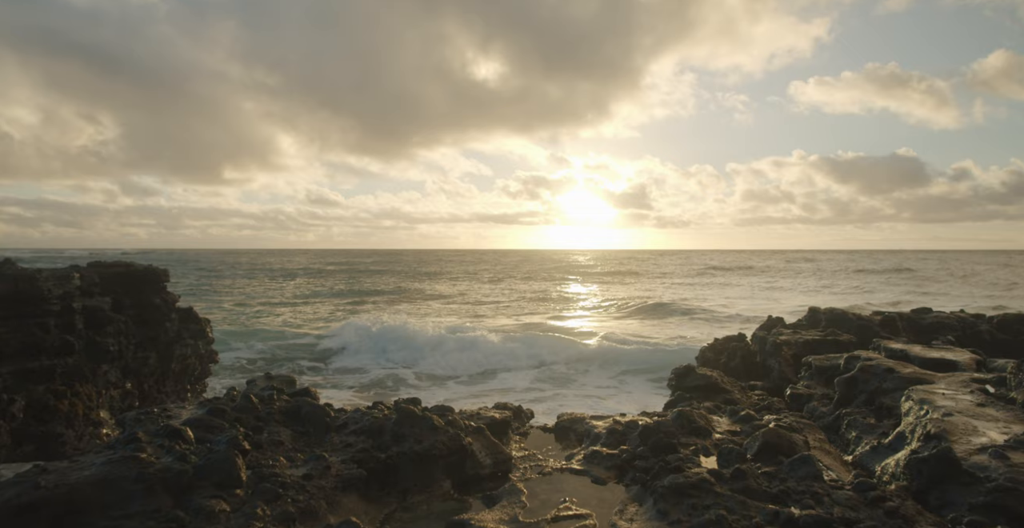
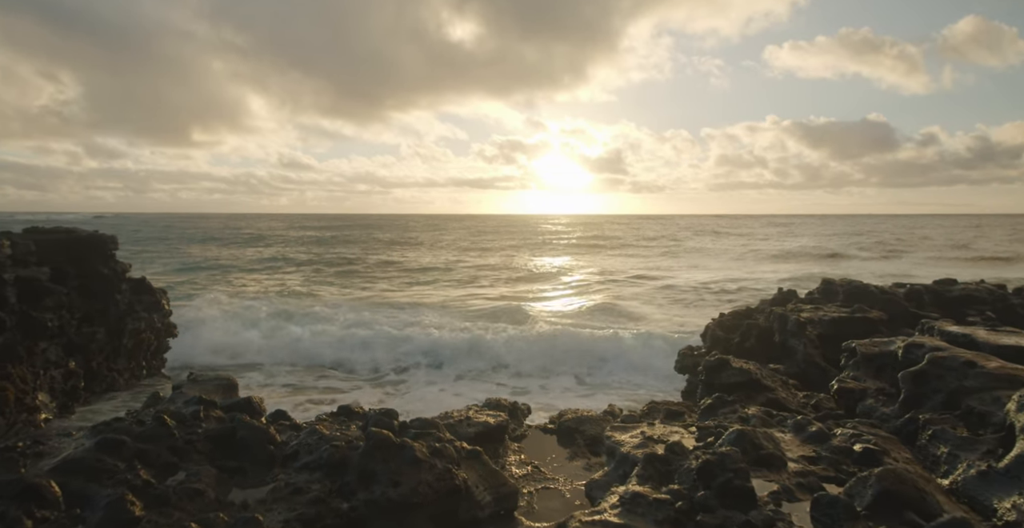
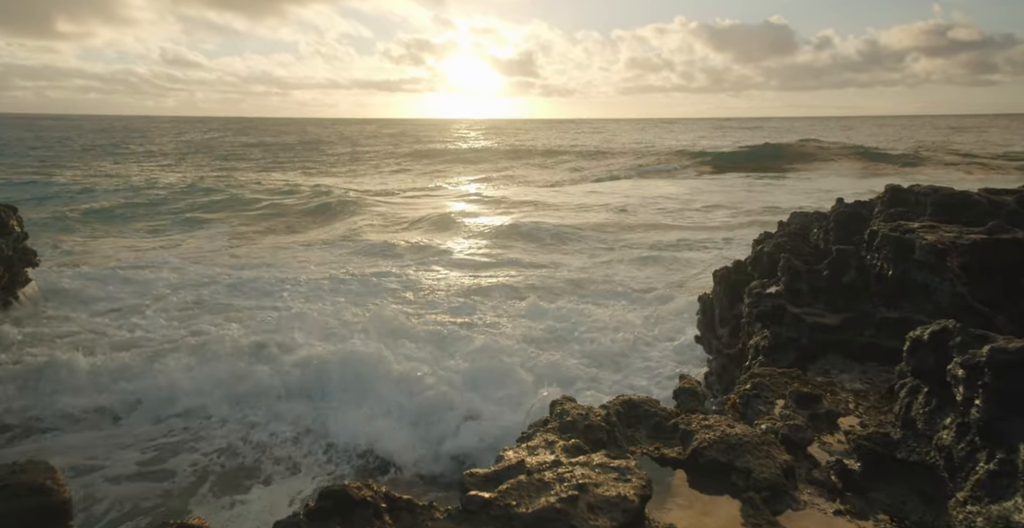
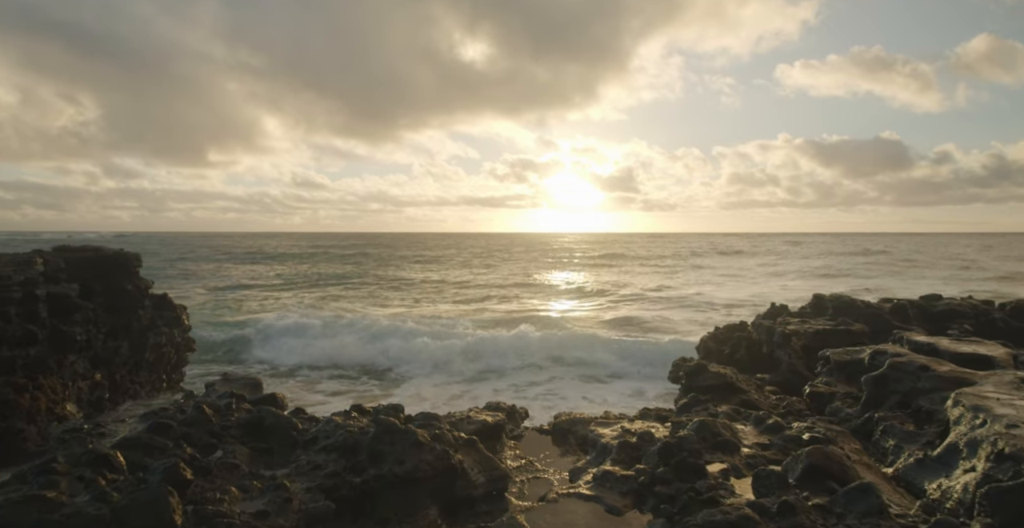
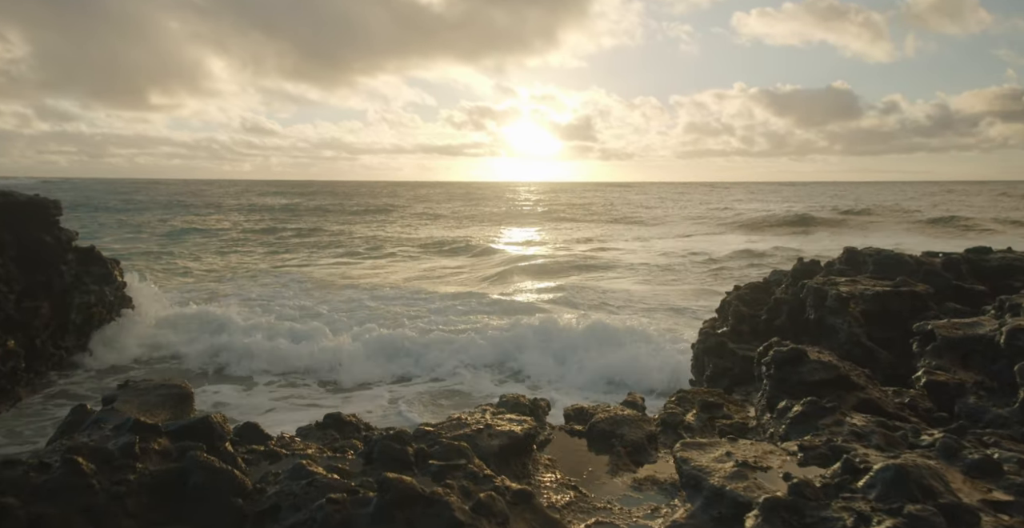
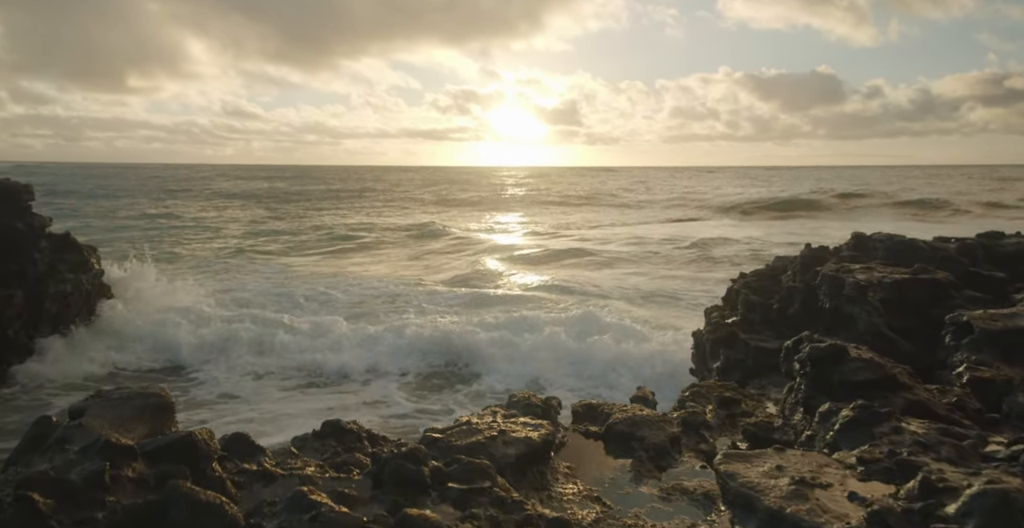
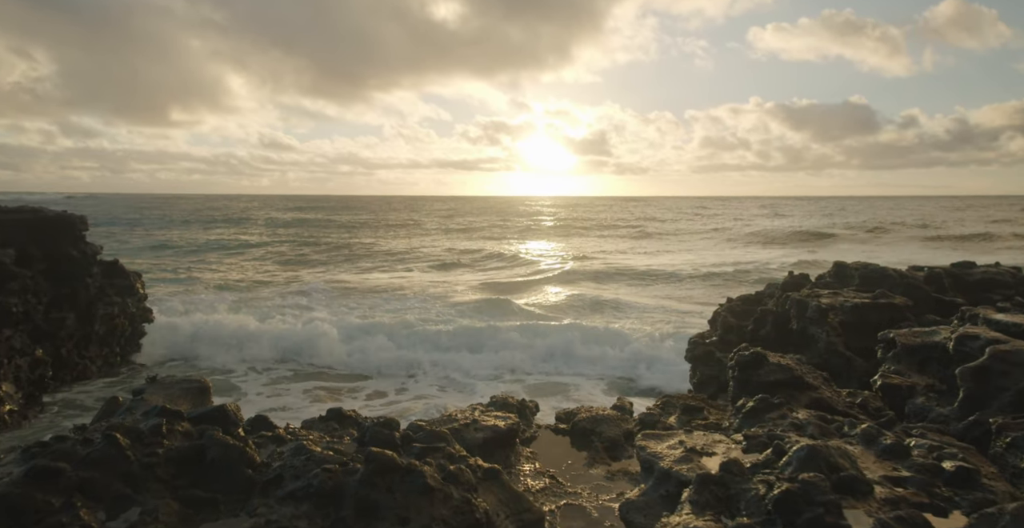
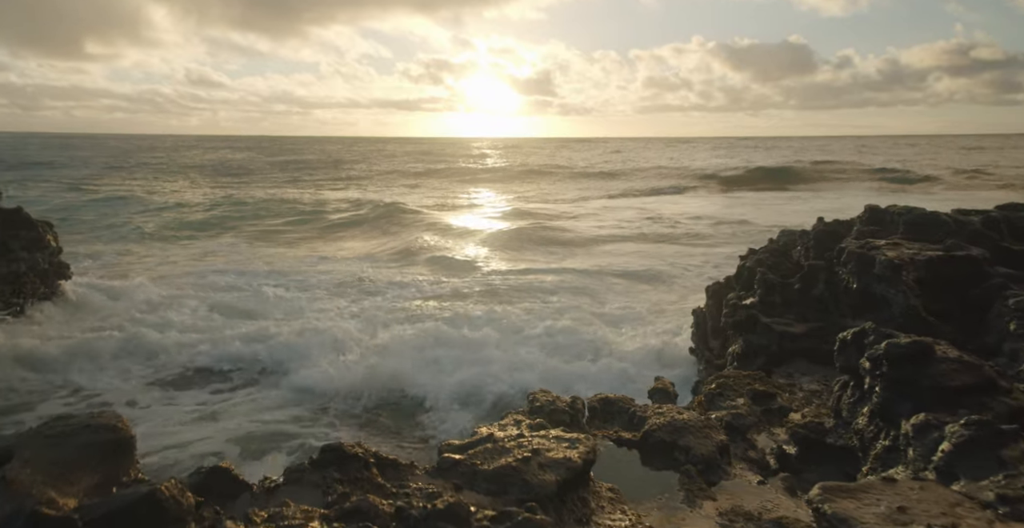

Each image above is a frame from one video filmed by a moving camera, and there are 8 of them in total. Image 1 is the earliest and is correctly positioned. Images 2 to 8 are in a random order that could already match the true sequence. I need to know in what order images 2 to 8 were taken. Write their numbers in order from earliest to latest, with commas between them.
4, 2, 7, 5, 6, 8, 3
